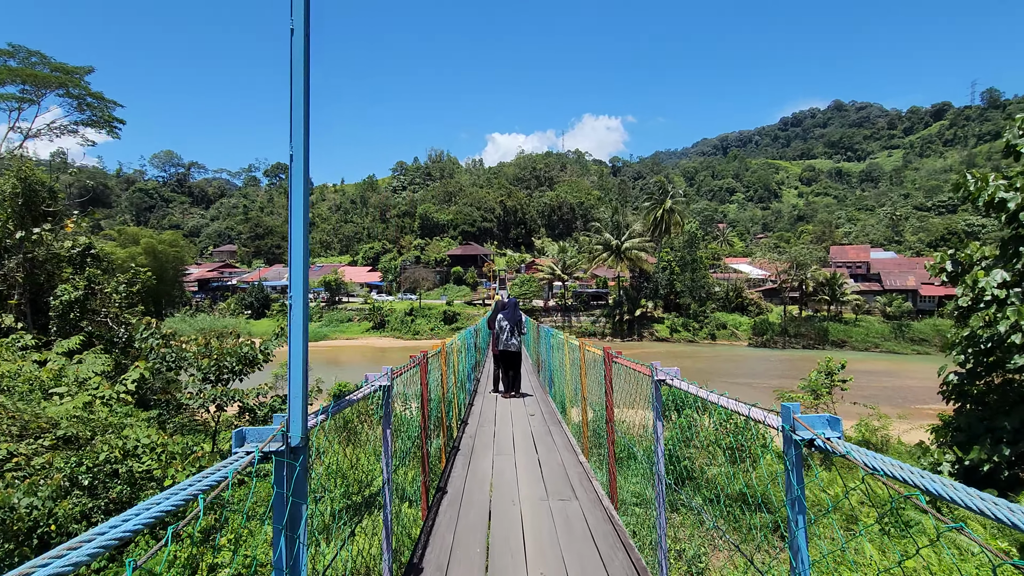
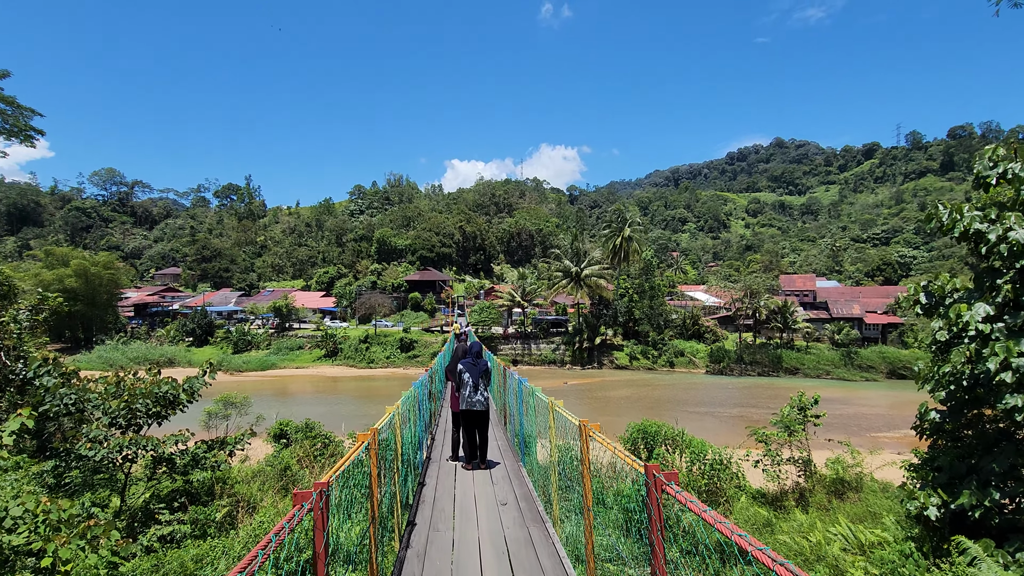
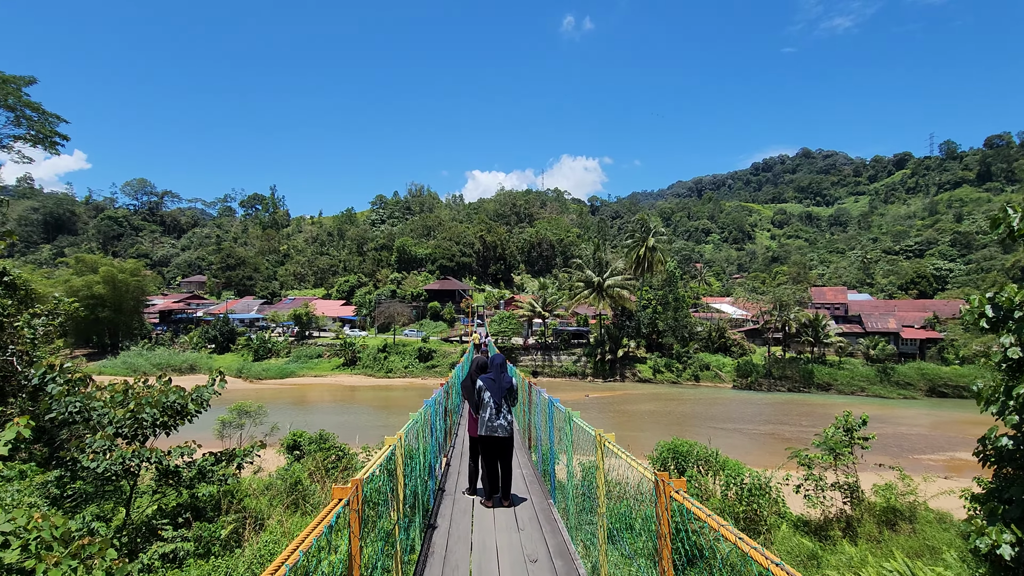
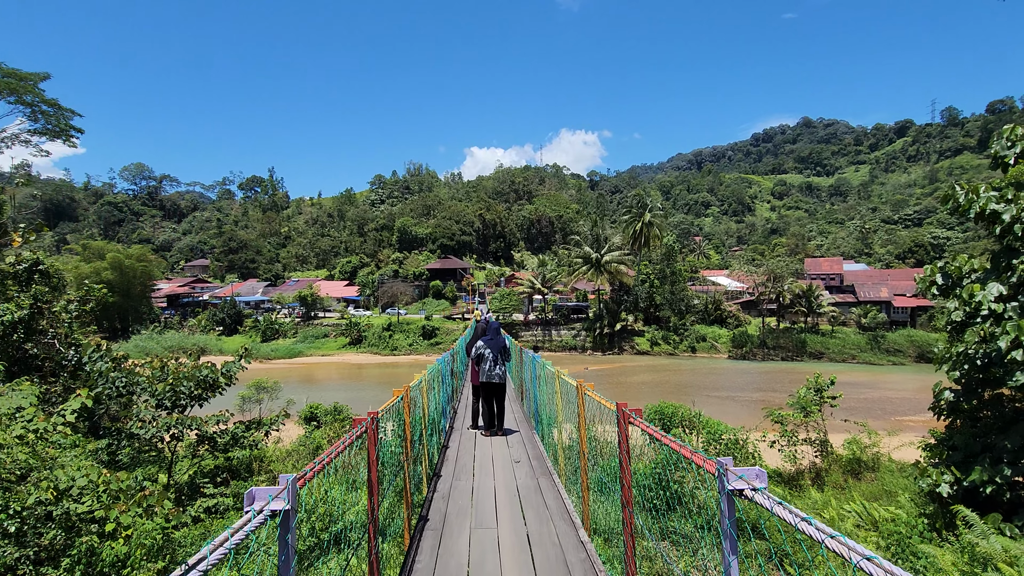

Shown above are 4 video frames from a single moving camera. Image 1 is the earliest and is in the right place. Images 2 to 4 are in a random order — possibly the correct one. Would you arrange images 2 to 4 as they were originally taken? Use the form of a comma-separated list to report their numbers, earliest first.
4, 2, 3
